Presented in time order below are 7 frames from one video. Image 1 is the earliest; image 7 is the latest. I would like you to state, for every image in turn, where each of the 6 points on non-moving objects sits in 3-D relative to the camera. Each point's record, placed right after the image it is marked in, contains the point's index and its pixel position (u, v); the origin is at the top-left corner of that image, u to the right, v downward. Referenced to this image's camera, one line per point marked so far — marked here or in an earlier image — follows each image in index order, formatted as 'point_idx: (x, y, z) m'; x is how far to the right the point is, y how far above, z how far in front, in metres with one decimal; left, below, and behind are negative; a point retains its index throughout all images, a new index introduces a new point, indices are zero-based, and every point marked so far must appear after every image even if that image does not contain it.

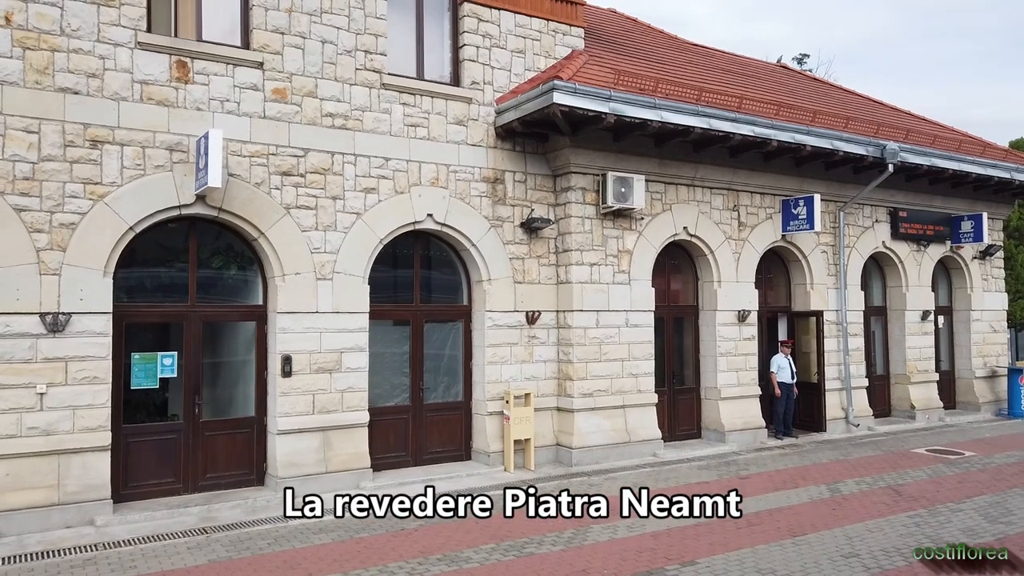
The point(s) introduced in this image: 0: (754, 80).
0: (+4.5, +3.9, +14.3) m
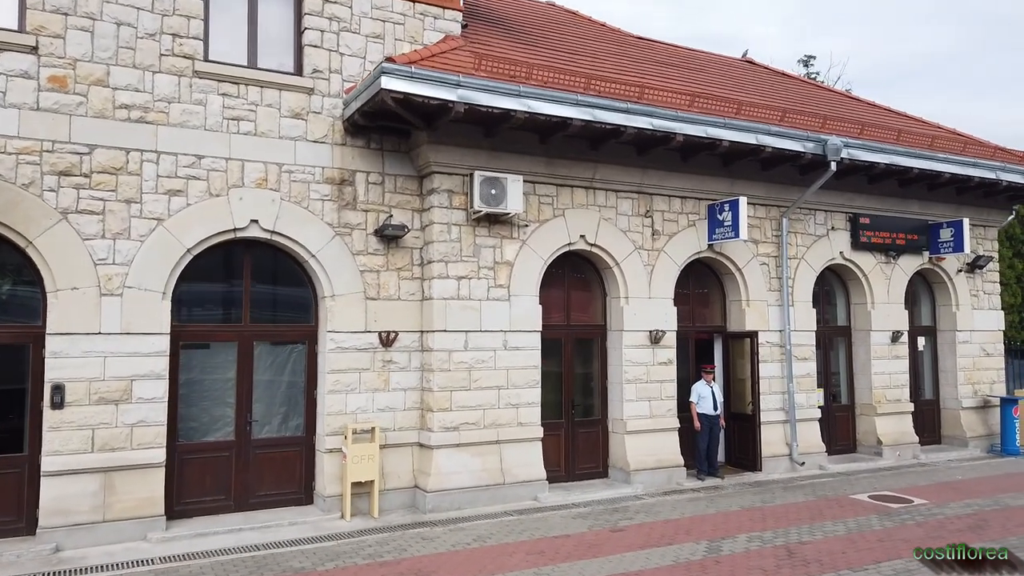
0: (+3.0, +3.6, +12.8) m
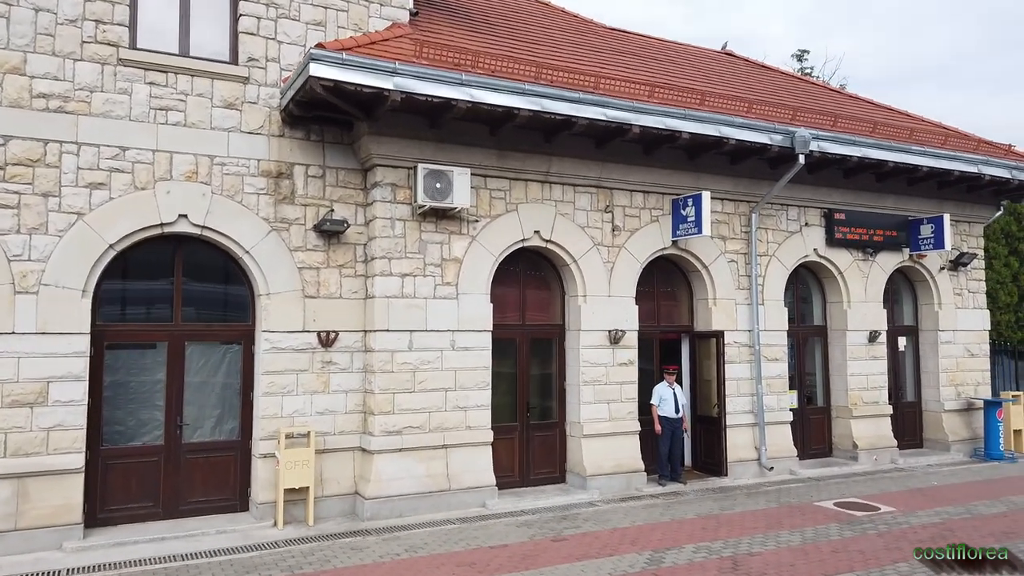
0: (+2.4, +3.6, +12.4) m
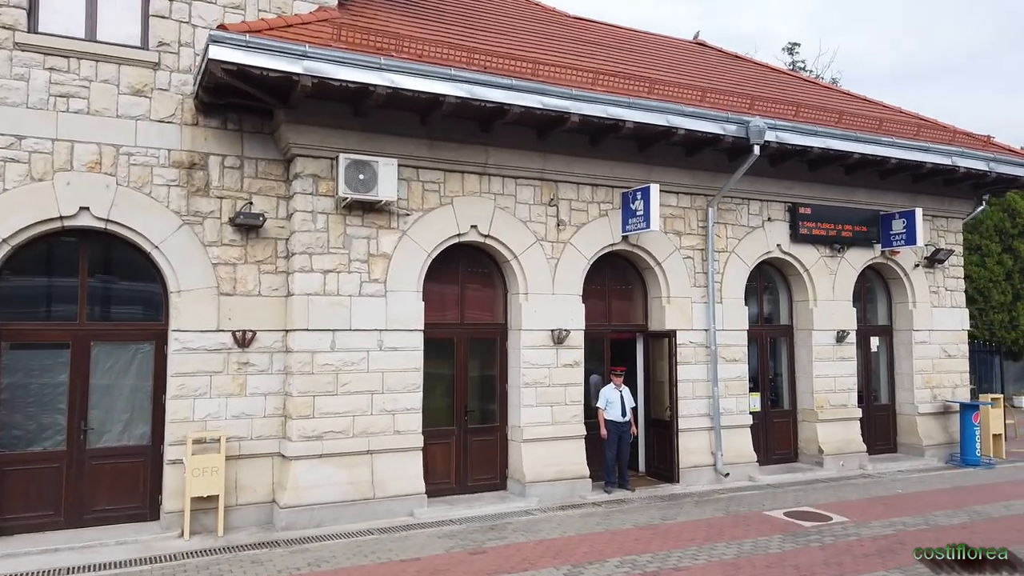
0: (+1.7, +3.6, +11.9) m
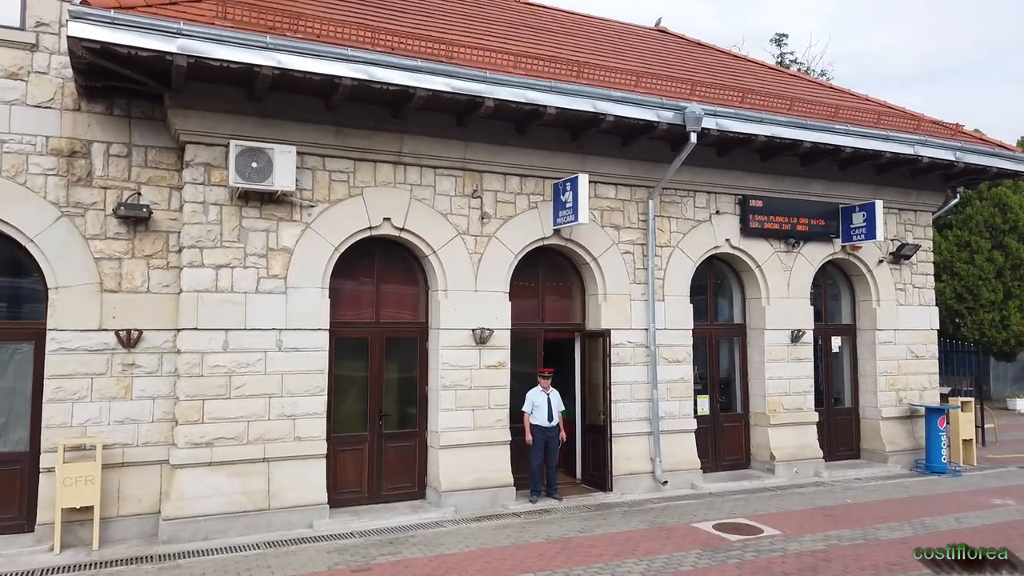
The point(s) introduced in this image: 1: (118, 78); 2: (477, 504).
0: (+0.8, +3.7, +11.3) m
1: (-3.7, +2.0, +7.3) m
2: (-0.4, -2.4, +8.6) m
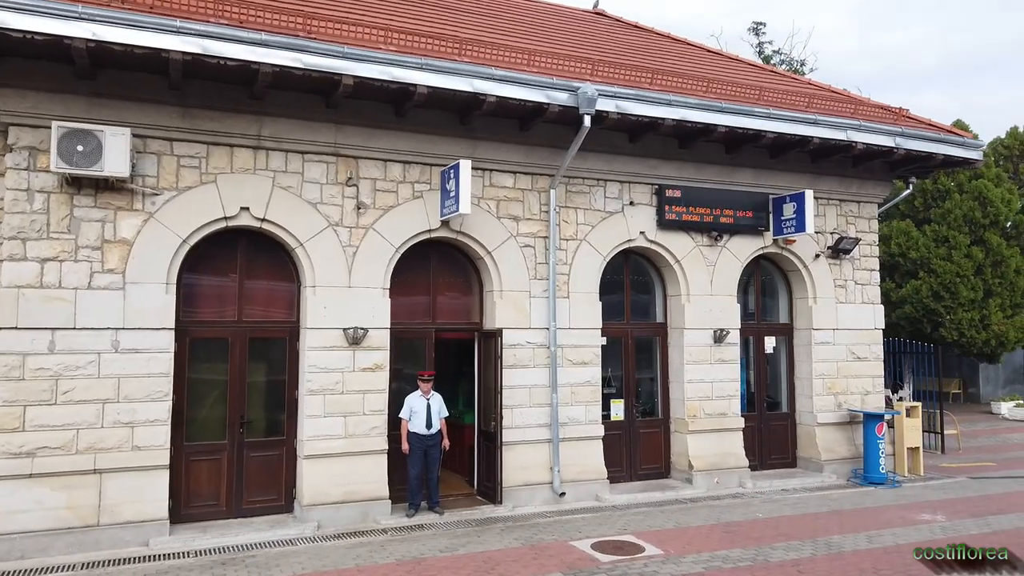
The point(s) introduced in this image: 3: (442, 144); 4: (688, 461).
0: (-0.5, +3.7, +10.6) m
1: (-5.1, +2.0, +6.6) m
2: (-1.7, -2.4, +7.9) m
3: (-0.8, +1.6, +8.7) m
4: (+2.3, -2.2, +10.0) m
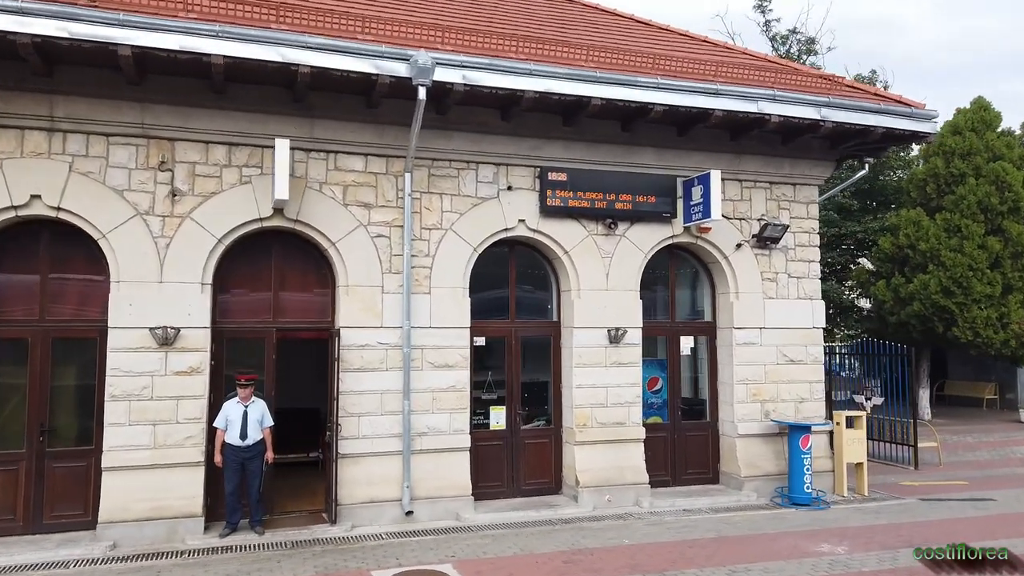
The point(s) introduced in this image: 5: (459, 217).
0: (-2.0, +3.8, +9.7) m
1: (-6.9, +2.0, +6.2) m
2: (-3.4, -2.3, +7.2) m
3: (-2.4, +1.7, +7.9) m
4: (+0.8, -2.2, +8.9) m
5: (-0.6, +0.8, +8.7) m
